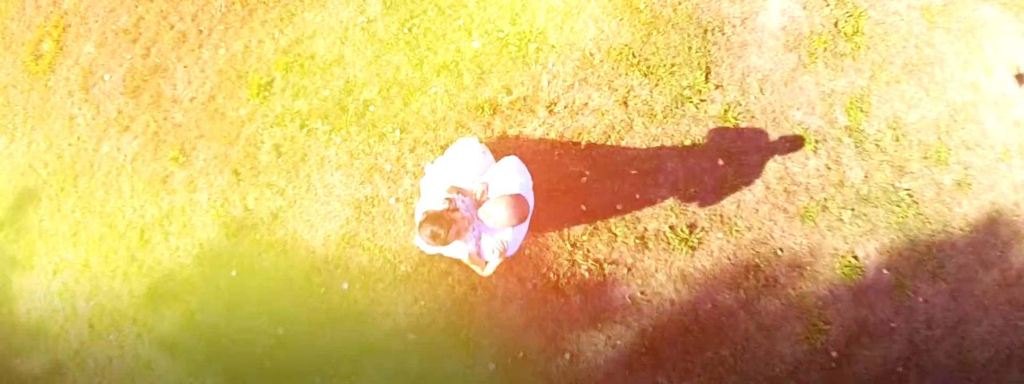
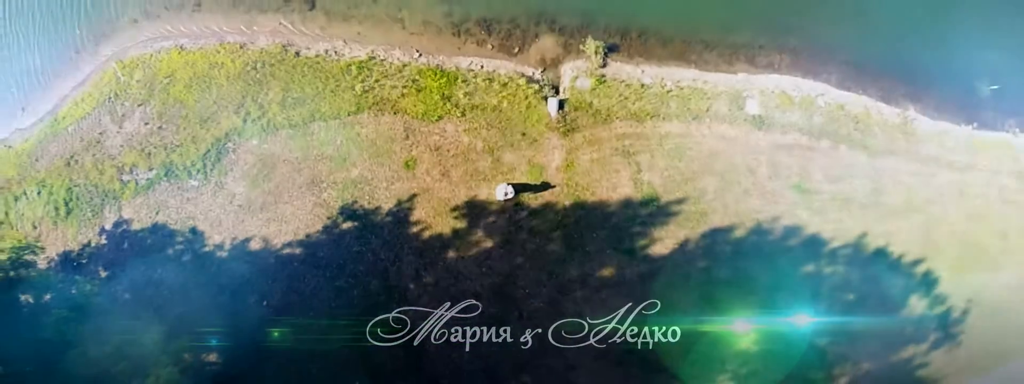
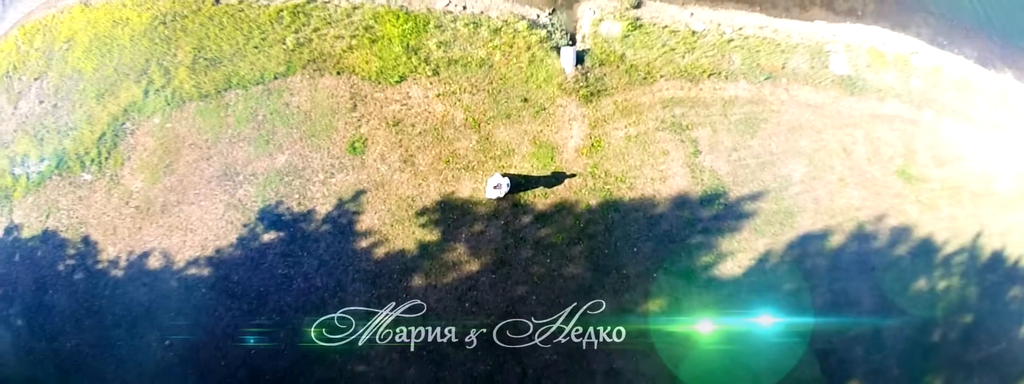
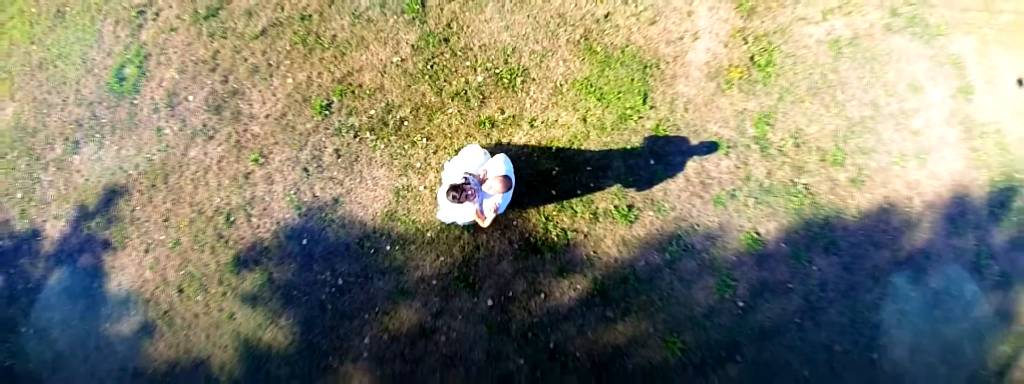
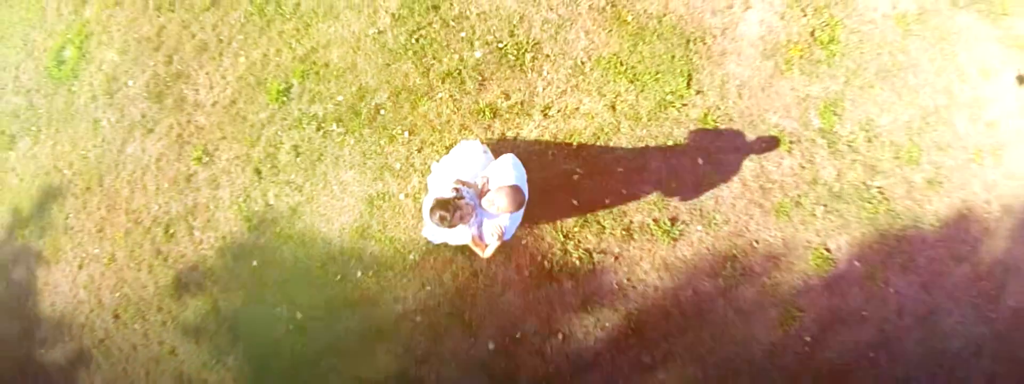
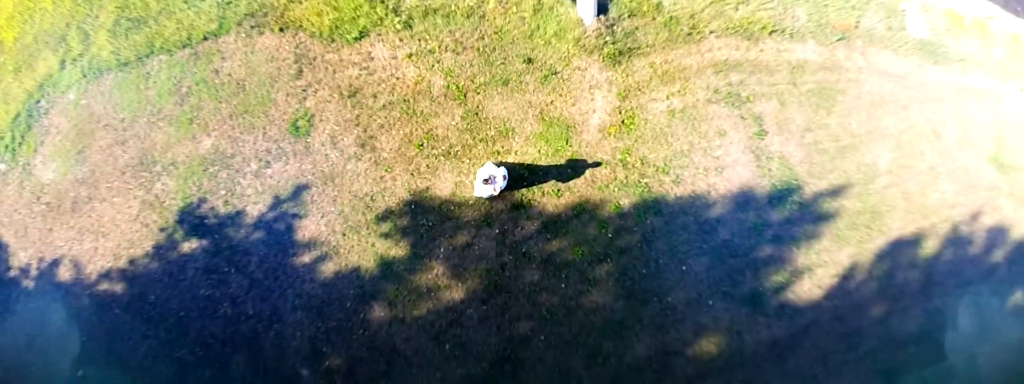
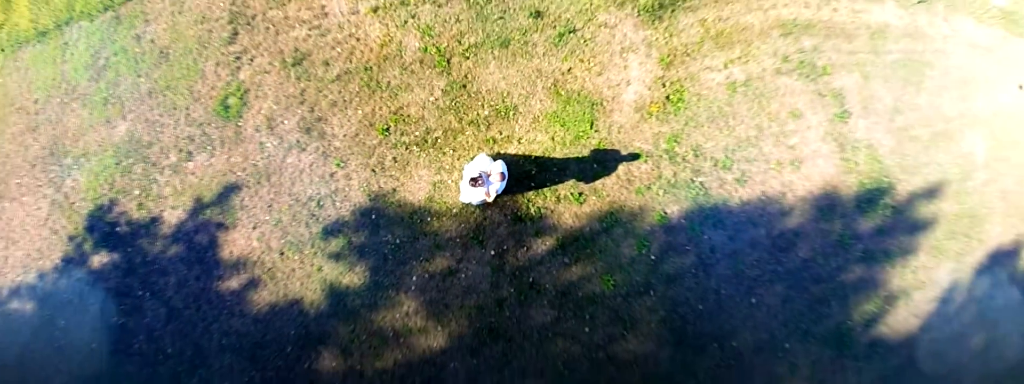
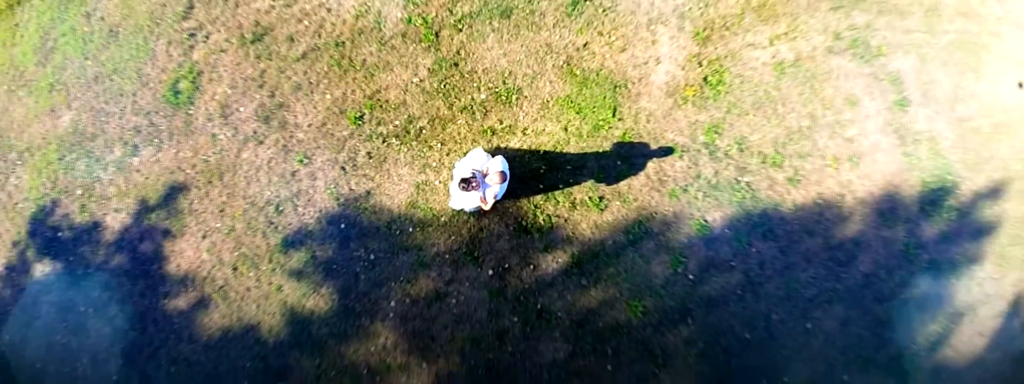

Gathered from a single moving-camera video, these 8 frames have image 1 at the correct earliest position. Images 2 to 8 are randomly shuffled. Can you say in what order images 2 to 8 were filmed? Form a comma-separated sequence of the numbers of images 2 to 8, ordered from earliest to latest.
5, 4, 8, 7, 6, 3, 2
